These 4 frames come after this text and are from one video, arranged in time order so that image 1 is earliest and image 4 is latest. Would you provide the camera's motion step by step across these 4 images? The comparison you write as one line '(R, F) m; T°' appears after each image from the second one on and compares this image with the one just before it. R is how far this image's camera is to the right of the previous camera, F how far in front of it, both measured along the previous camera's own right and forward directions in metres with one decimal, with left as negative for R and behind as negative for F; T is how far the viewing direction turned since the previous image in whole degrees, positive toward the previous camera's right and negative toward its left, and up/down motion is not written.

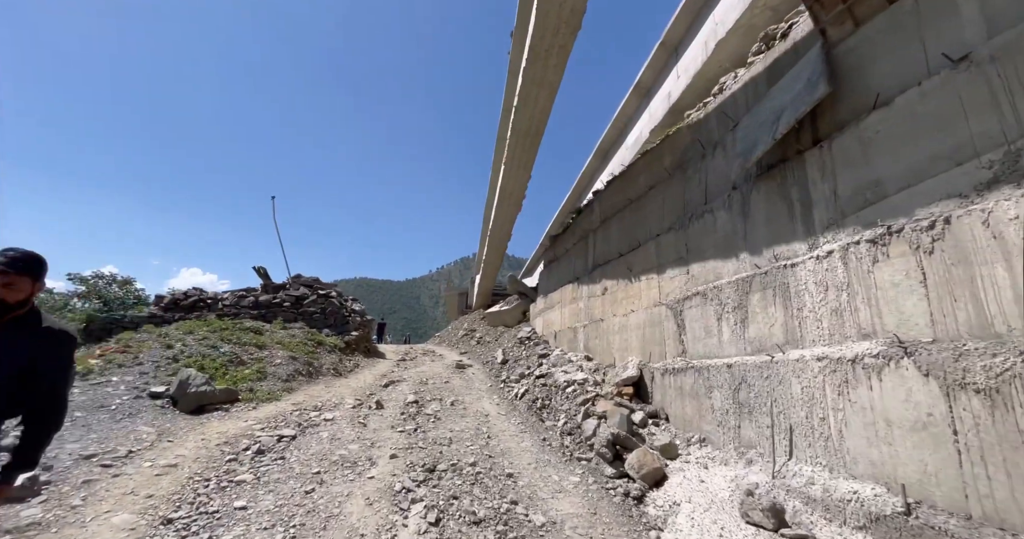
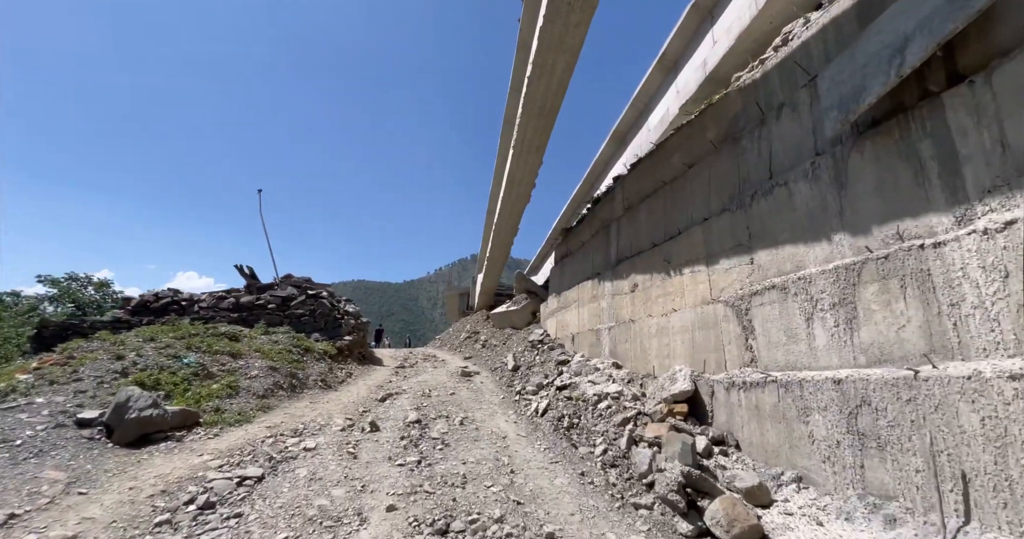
(-0.3, +1.1) m; 0°
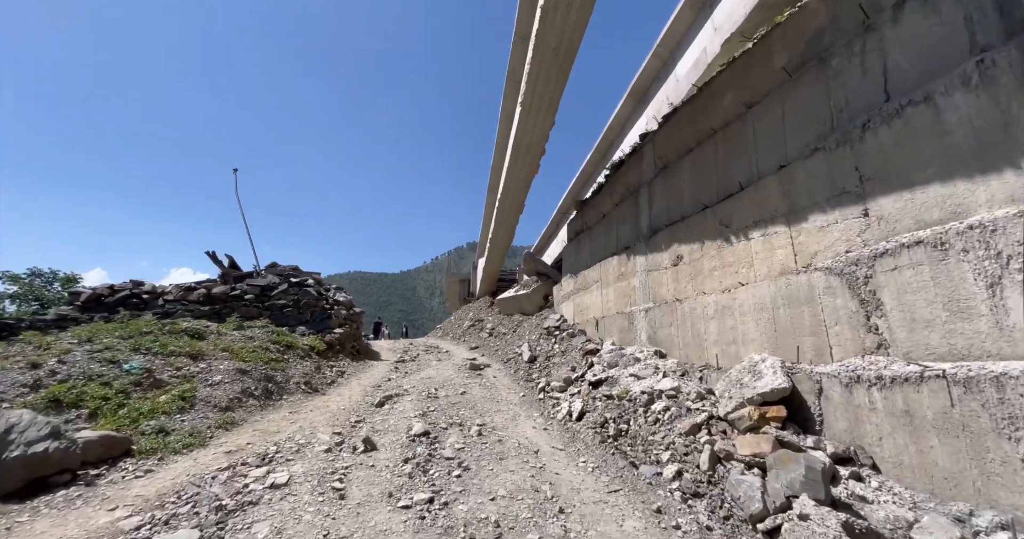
(-0.3, +1.2) m; 0°
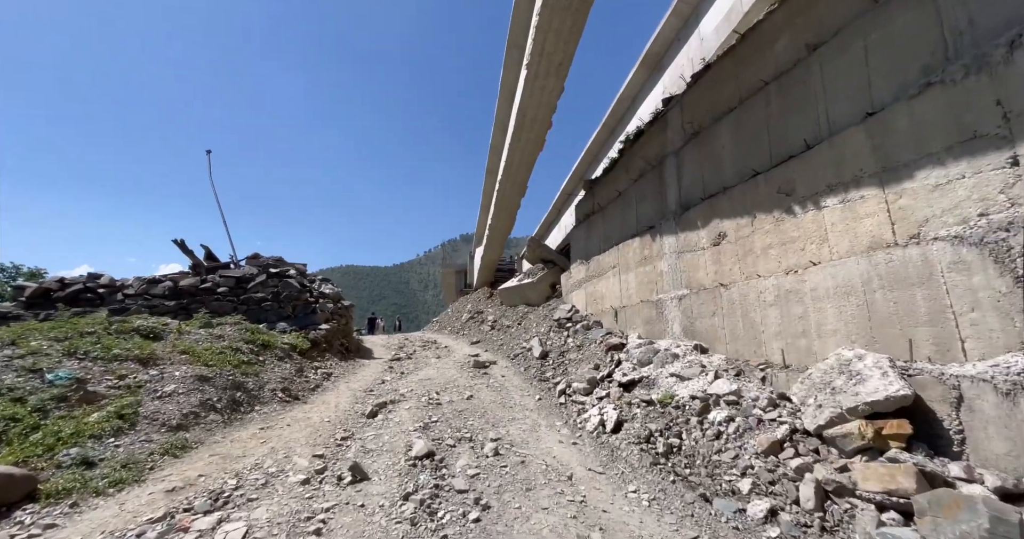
(-0.2, +0.9) m; +1°
